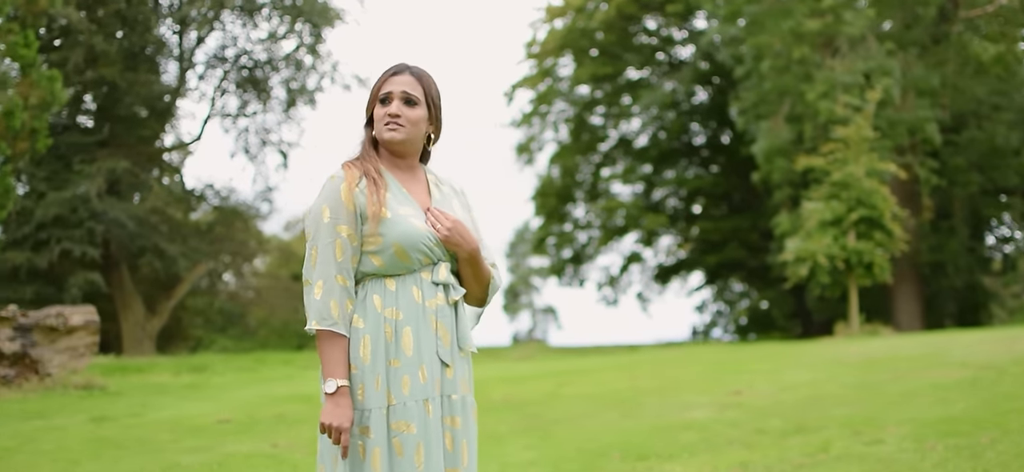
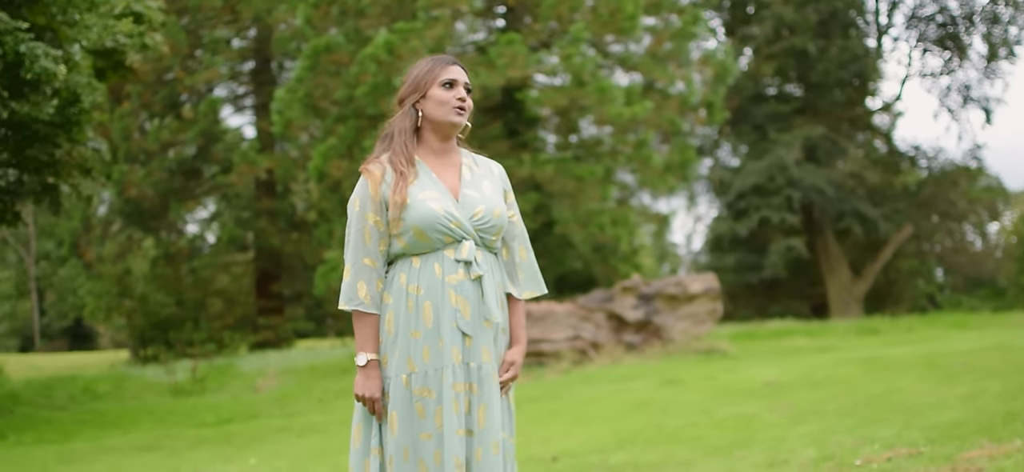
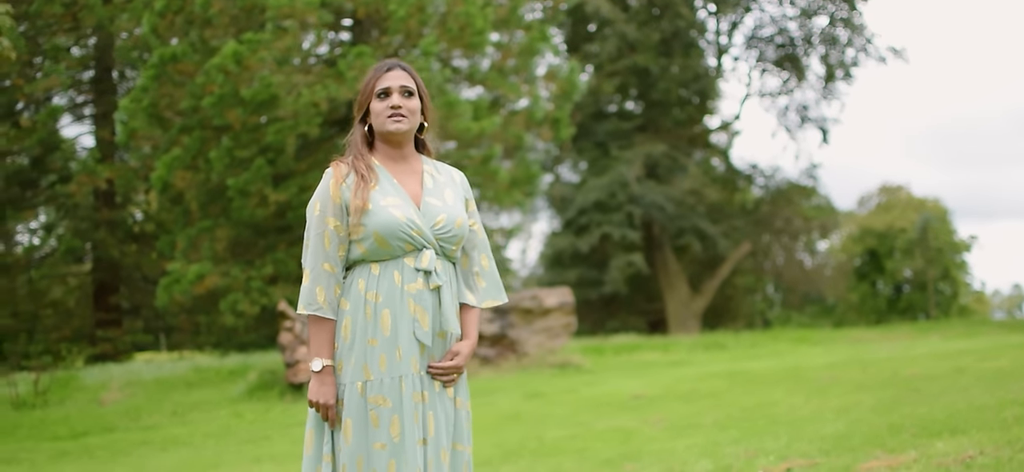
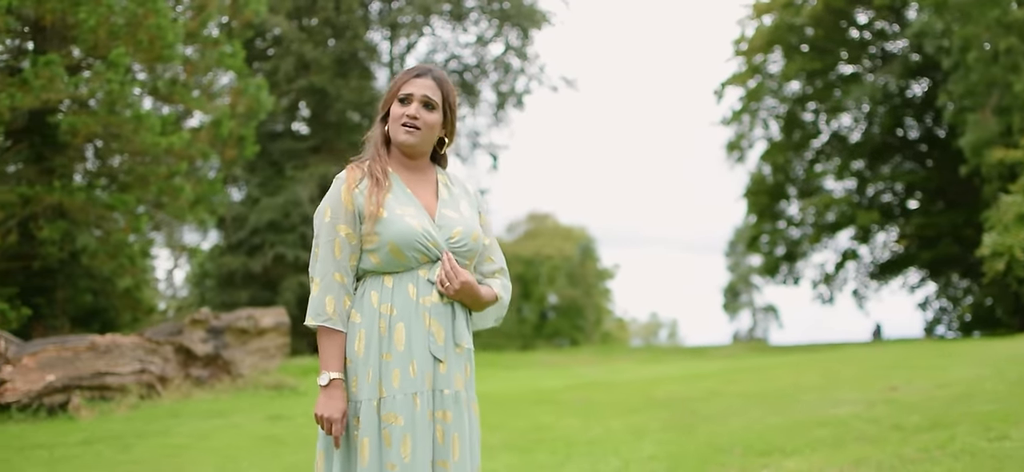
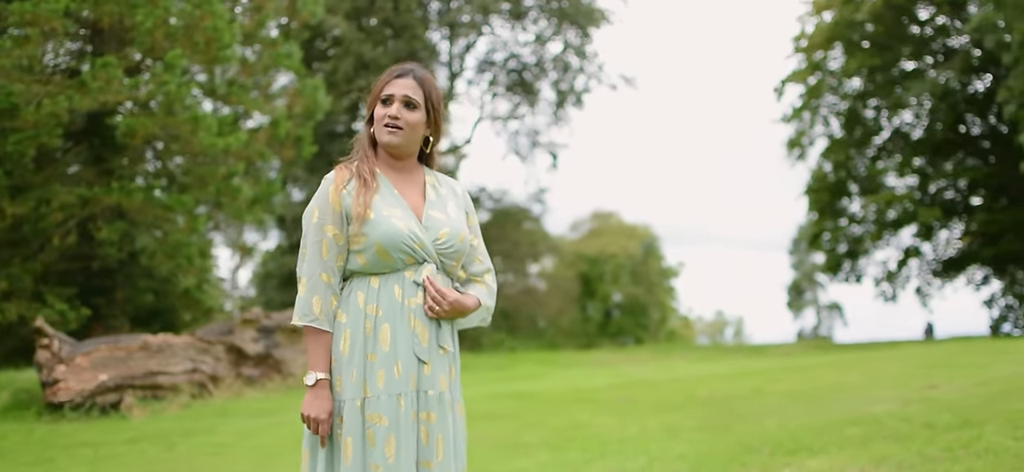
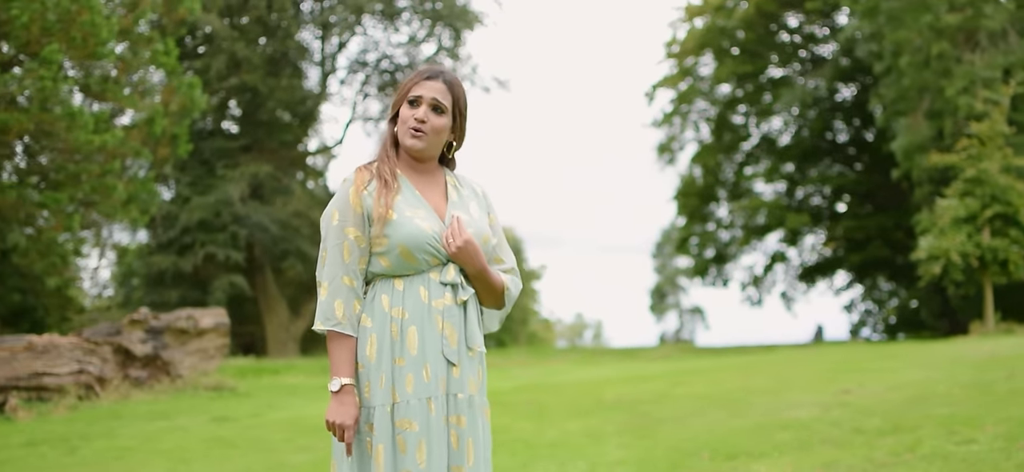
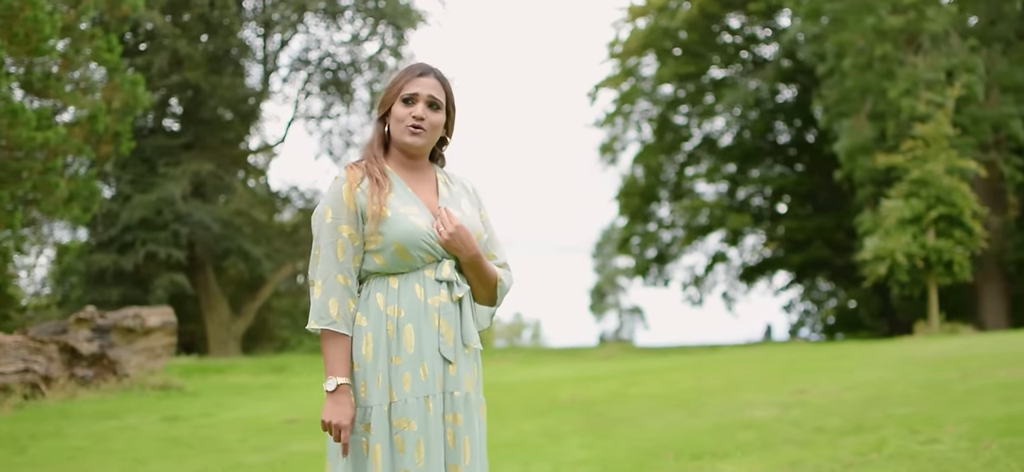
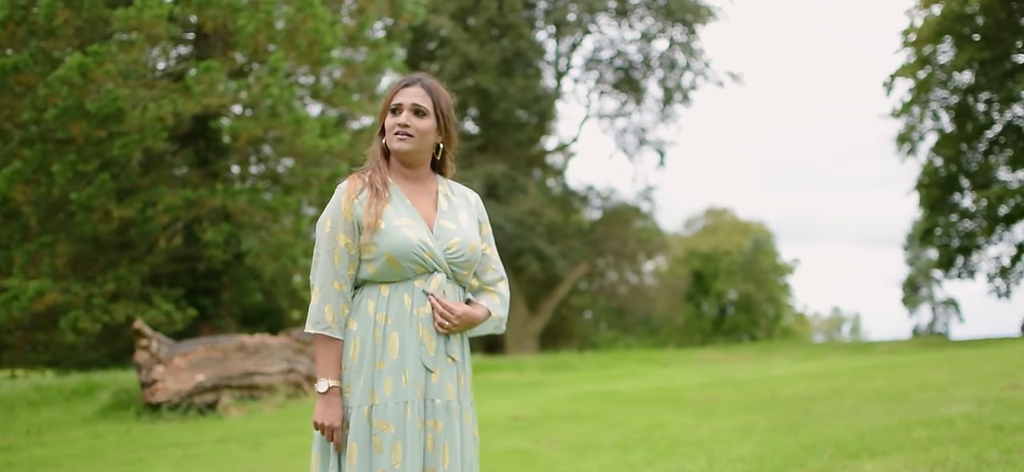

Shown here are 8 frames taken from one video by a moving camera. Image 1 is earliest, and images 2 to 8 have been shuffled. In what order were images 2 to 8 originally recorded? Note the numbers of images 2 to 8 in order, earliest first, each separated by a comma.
7, 6, 4, 5, 8, 3, 2
